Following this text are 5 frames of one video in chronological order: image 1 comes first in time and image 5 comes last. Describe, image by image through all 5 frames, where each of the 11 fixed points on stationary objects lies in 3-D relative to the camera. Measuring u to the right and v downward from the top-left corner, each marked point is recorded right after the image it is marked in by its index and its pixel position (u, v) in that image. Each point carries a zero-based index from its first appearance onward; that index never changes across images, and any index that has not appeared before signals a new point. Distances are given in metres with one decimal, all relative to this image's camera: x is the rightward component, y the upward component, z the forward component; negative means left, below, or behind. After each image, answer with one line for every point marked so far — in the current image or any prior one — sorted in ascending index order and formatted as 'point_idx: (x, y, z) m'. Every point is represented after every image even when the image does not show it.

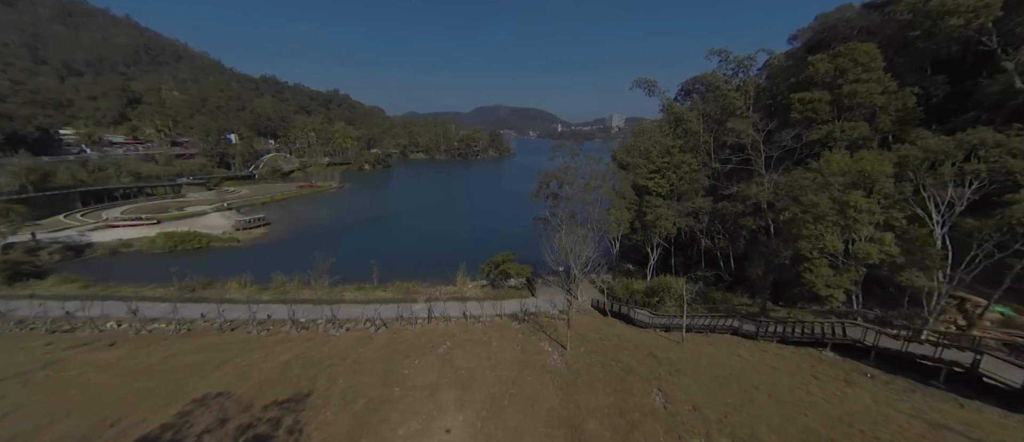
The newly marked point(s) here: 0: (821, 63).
0: (+11.9, +6.0, +13.7) m
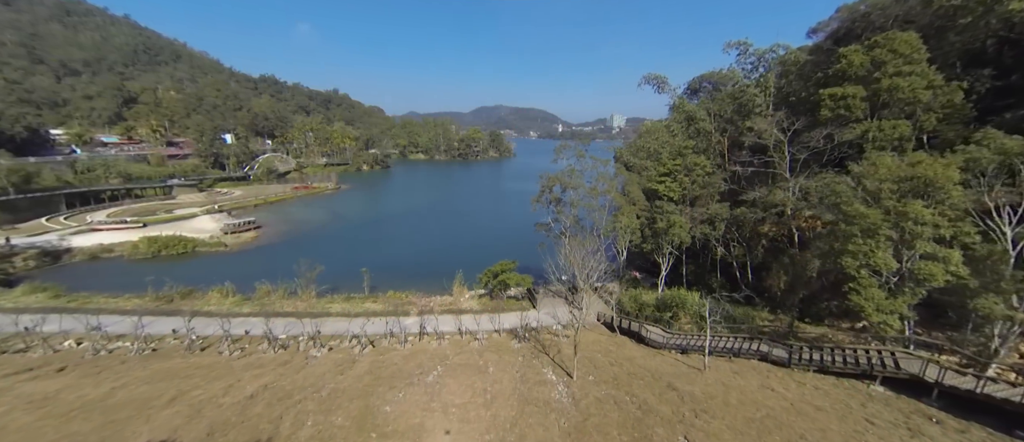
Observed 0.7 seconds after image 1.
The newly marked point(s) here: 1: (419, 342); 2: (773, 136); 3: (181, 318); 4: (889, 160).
0: (+11.9, +5.7, +12.3) m
1: (-3.6, -4.7, +14.1) m
2: (+10.3, +3.3, +14.1) m
3: (-14.6, -4.3, +15.8) m
4: (+9.3, +1.5, +8.8) m
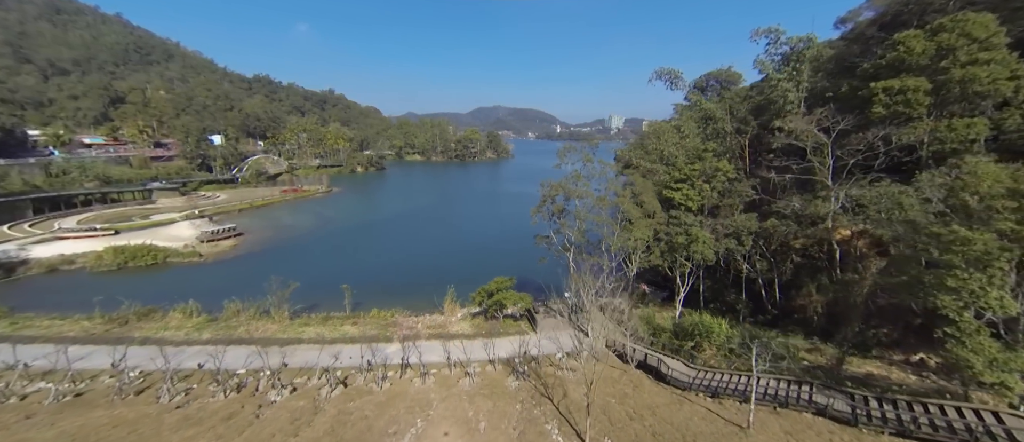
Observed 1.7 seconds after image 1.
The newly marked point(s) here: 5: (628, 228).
0: (+11.7, +5.2, +10.4) m
1: (-3.8, -5.3, +12.0) m
2: (+10.1, +2.8, +12.1) m
3: (-14.7, -4.8, +13.6) m
4: (+9.2, +1.0, +6.8) m
5: (+4.4, -0.2, +13.7) m
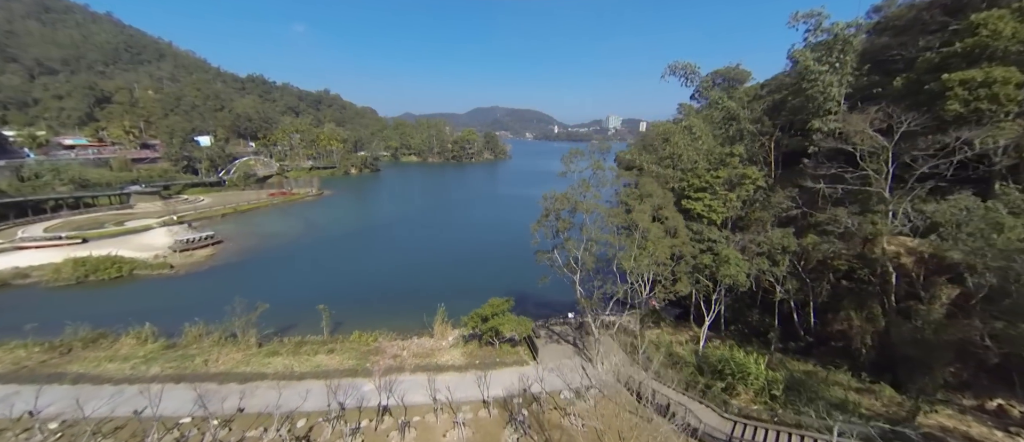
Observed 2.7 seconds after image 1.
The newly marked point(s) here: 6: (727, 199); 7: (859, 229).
0: (+11.7, +4.7, +8.5) m
1: (-3.8, -5.8, +10.0) m
2: (+10.1, +2.3, +10.2) m
3: (-14.8, -5.4, +11.6) m
4: (+9.1, +0.5, +4.9) m
5: (+4.3, -0.8, +11.7) m
6: (+7.8, +0.8, +12.8) m
7: (+9.9, -0.2, +10.2) m
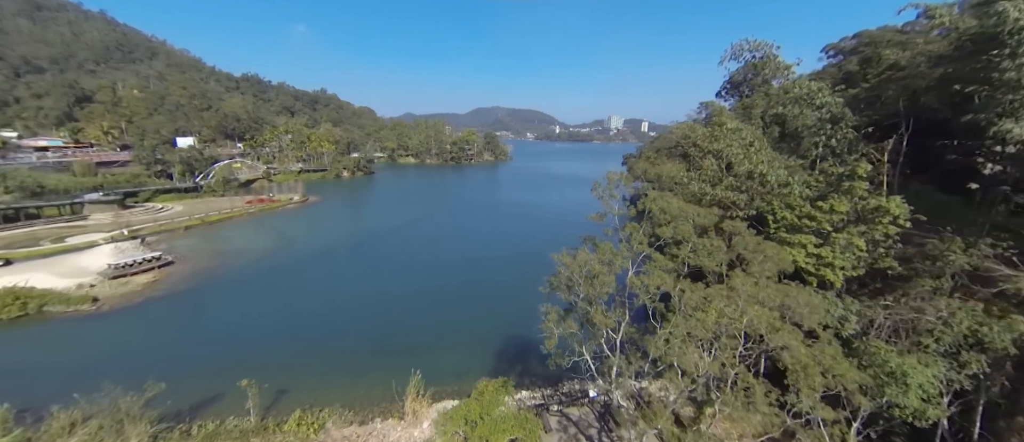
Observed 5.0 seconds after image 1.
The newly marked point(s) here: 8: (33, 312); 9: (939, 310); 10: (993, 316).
0: (+11.6, +3.3, +3.7) m
1: (-3.9, -7.2, +5.3) m
2: (+10.0, +0.9, +5.4) m
3: (-14.9, -6.7, +6.9) m
4: (+9.1, -0.9, +0.2) m
5: (+4.3, -2.1, +7.0) m
6: (+7.7, -0.6, +8.1) m
7: (+9.8, -1.6, +5.4) m
8: (-25.8, -4.8, +19.3) m
9: (+8.4, -1.8, +7.2) m
10: (+9.0, -1.8, +6.8) m
